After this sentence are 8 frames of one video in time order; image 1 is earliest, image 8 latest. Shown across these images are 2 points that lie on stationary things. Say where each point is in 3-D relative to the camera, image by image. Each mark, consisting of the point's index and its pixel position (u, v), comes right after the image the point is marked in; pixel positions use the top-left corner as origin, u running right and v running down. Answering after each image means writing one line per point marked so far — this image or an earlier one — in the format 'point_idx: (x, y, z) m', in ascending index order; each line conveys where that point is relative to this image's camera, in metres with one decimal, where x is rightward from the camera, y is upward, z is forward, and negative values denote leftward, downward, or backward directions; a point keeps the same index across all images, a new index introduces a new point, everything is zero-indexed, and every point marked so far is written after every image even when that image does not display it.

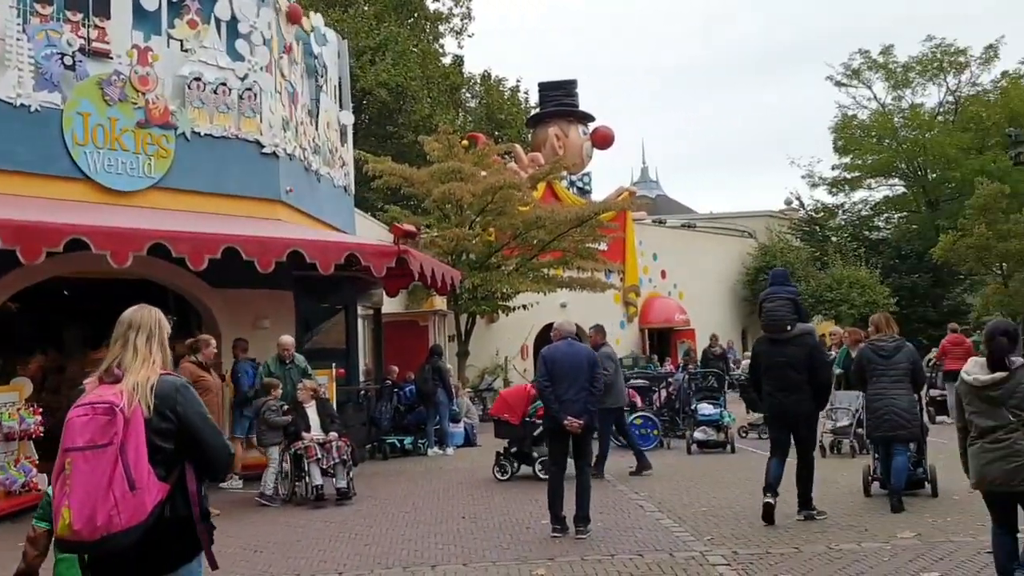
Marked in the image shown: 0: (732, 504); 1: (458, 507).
0: (+2.0, -2.0, +8.8) m
1: (-0.6, -2.1, +9.1) m
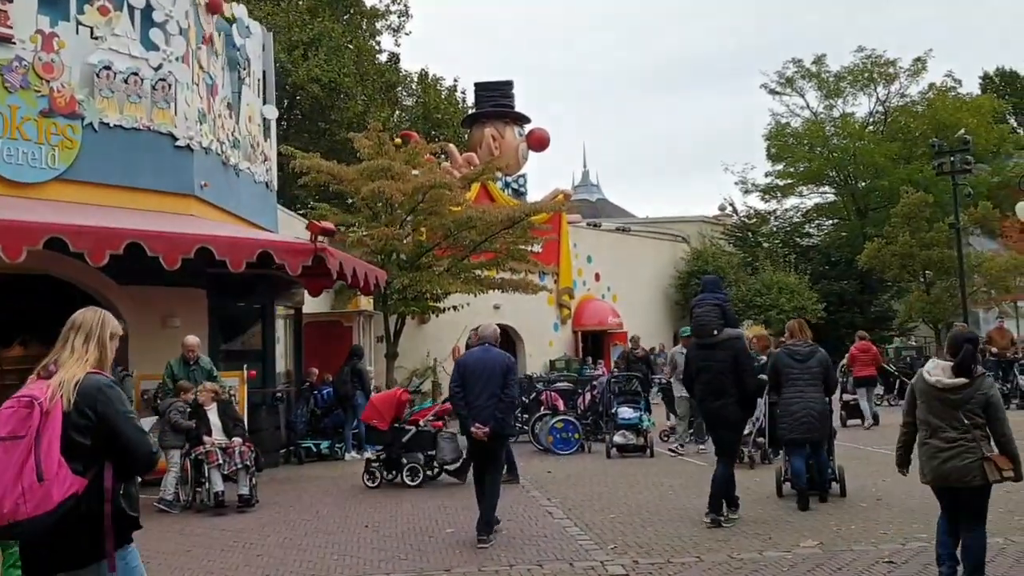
0: (+1.2, -2.0, +8.7) m
1: (-1.4, -2.1, +8.8) m
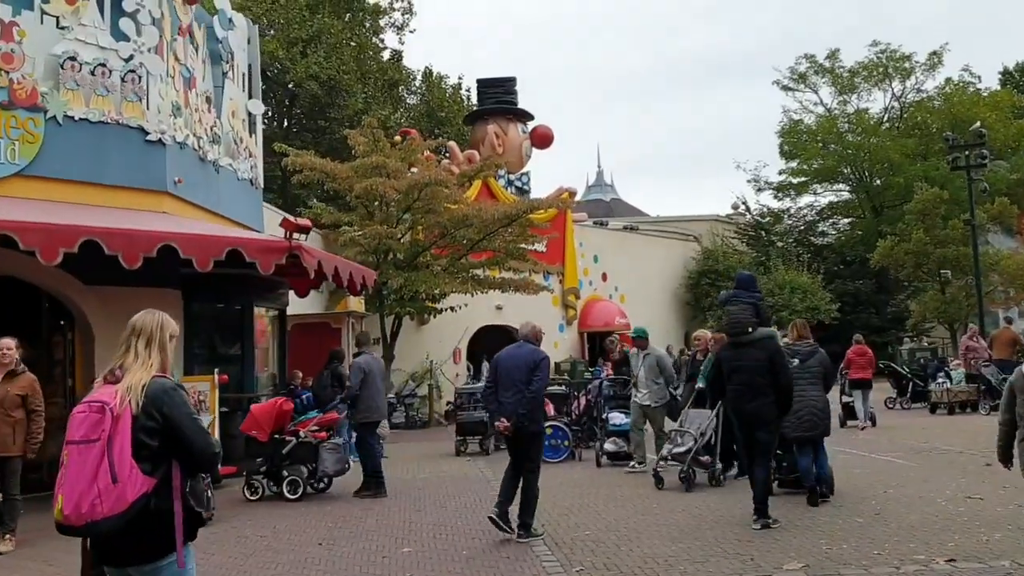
0: (+0.9, -2.0, +8.0) m
1: (-1.7, -2.1, +8.2) m
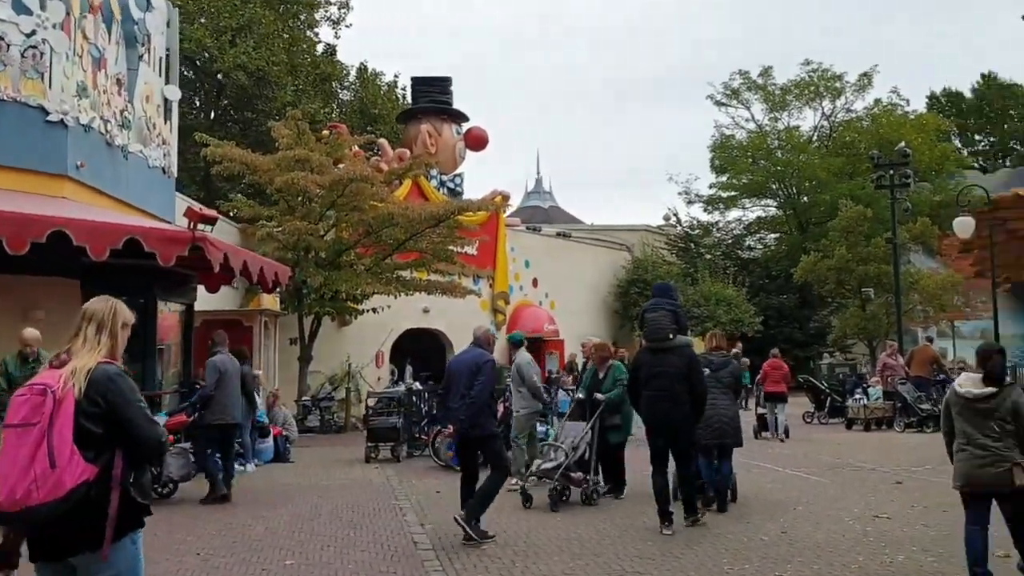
0: (+0.1, -2.0, +7.7) m
1: (-2.5, -2.0, +7.7) m
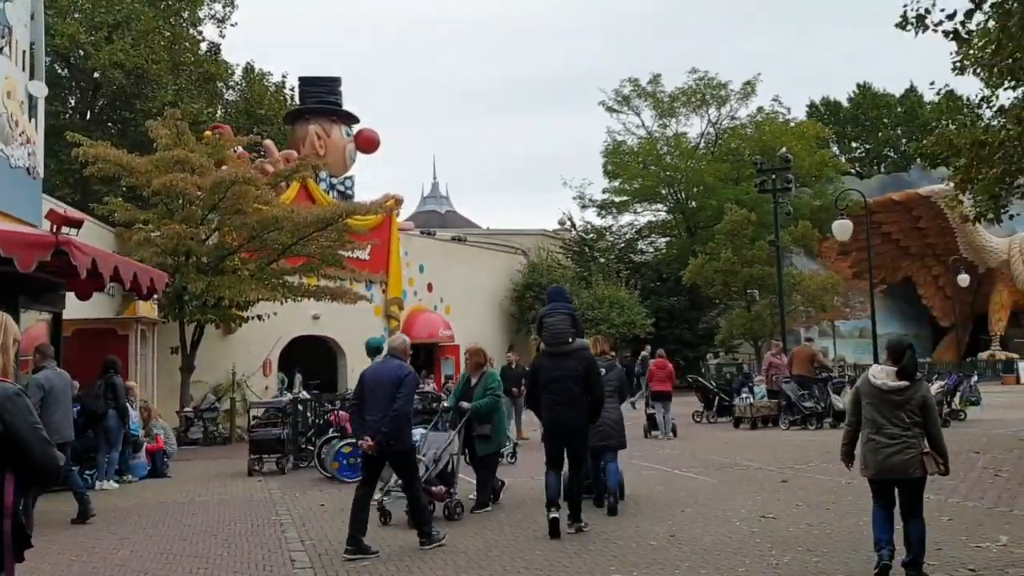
0: (-0.8, -2.1, +7.4) m
1: (-3.4, -2.1, +7.1) m
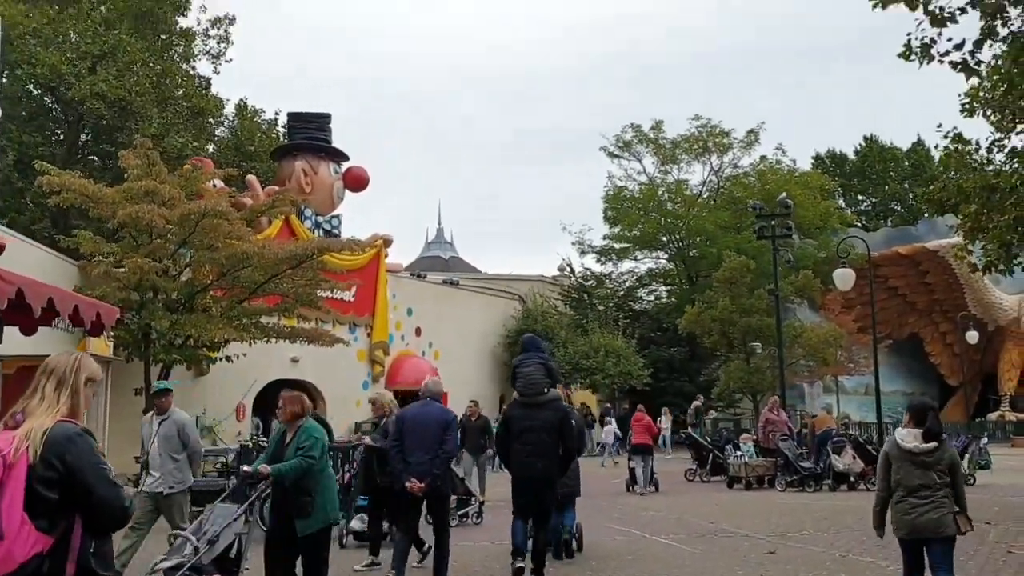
0: (-1.3, -2.3, +6.3) m
1: (-3.9, -2.2, +6.0) m
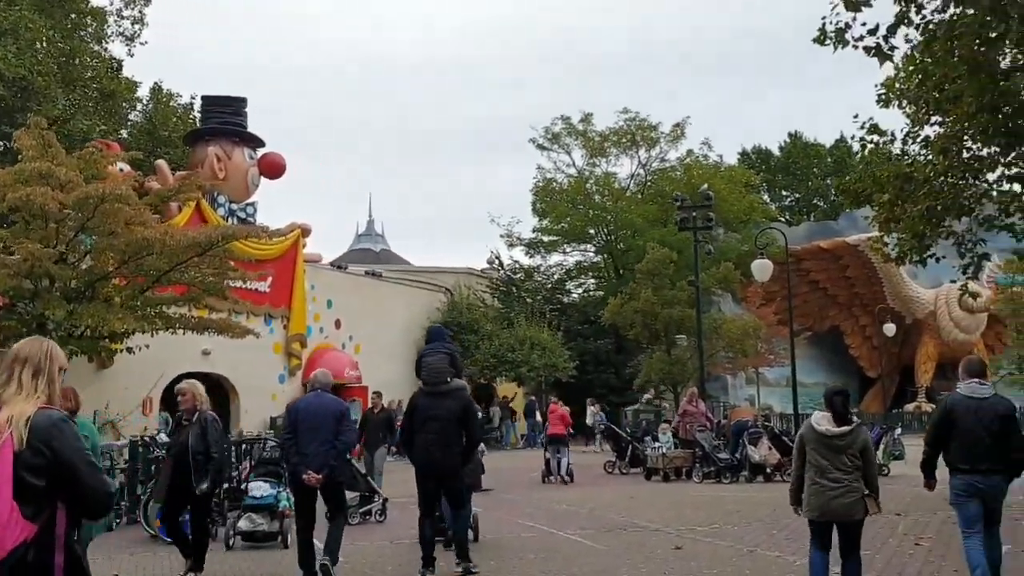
0: (-2.1, -2.2, +5.7) m
1: (-4.6, -2.1, +5.3) m
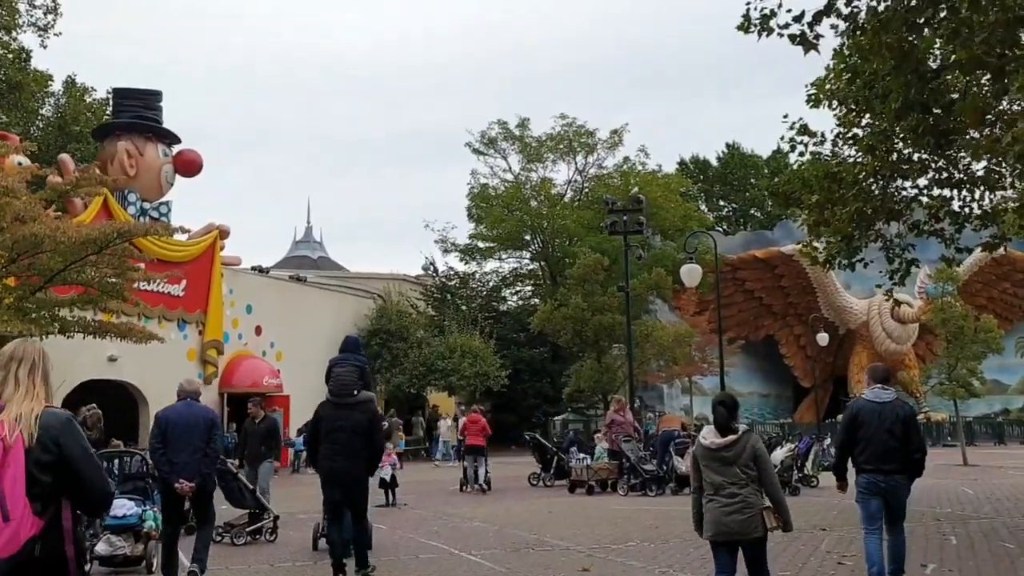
0: (-2.8, -2.1, +4.7) m
1: (-5.3, -2.0, +4.1) m
